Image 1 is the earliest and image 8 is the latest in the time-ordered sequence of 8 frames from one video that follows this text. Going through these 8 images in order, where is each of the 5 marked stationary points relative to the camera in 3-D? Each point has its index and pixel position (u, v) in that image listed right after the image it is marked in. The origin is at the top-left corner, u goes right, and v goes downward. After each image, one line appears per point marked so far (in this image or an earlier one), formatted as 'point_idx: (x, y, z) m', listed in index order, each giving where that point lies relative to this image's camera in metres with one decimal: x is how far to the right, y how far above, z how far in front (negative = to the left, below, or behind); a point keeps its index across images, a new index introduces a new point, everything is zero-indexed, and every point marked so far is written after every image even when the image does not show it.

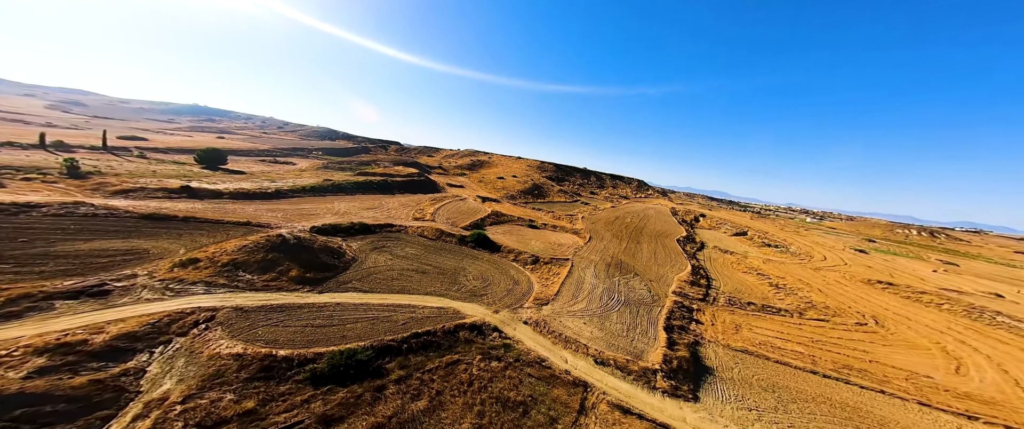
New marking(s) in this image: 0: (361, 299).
0: (-9.4, -5.2, +17.1) m
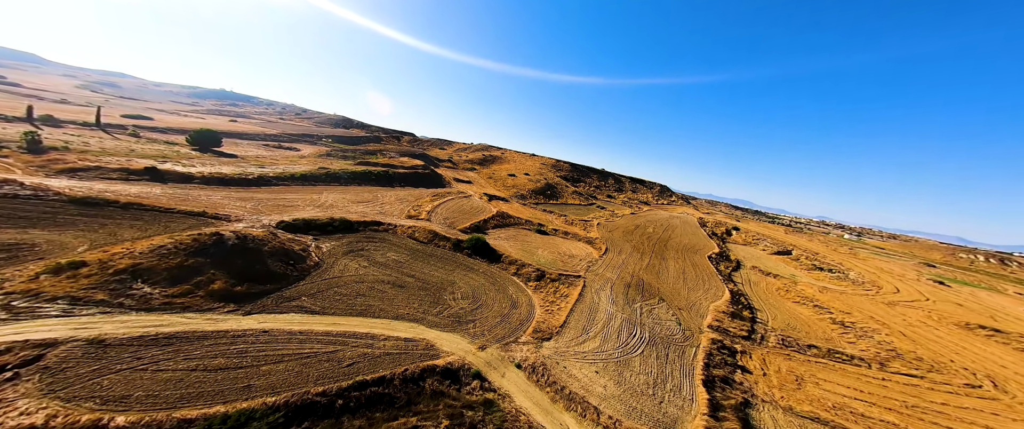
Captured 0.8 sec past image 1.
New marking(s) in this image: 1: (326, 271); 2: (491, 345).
0: (-10.0, -5.2, +13.1) m
1: (-12.2, -3.6, +18.0) m
2: (-1.2, -7.7, +16.3) m
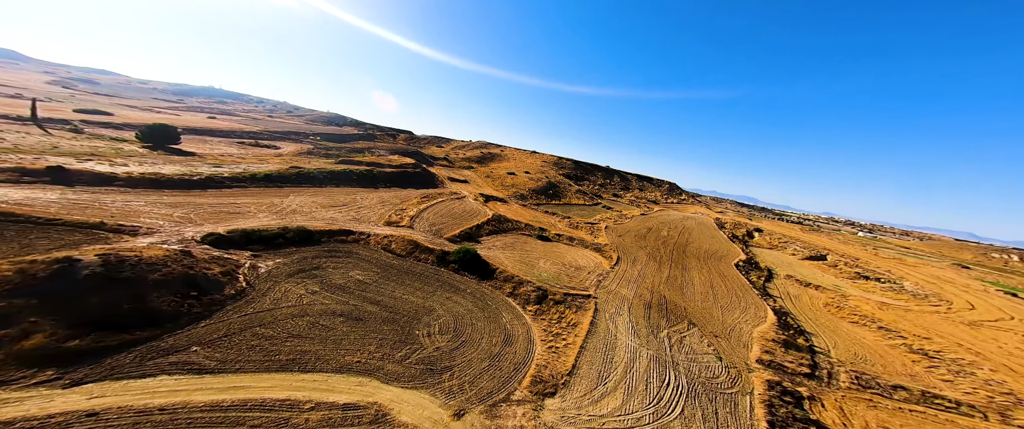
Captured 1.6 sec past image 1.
0: (-10.5, -5.8, +8.5) m
1: (-12.7, -4.2, +13.4) m
2: (-1.7, -8.2, +11.7) m
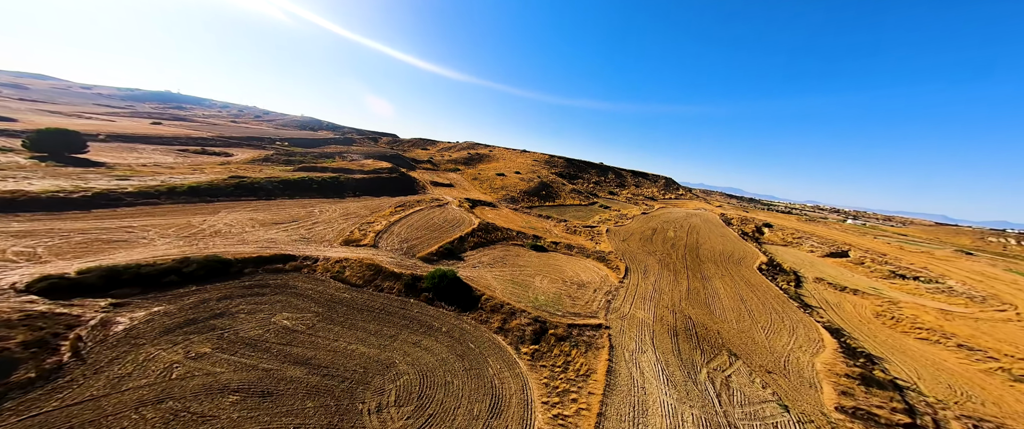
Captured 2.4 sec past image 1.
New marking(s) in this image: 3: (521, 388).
0: (-10.8, -6.9, +3.4) m
1: (-13.2, -5.3, +8.2) m
2: (-2.0, -8.9, +6.8) m
3: (+0.4, -7.9, +12.8) m
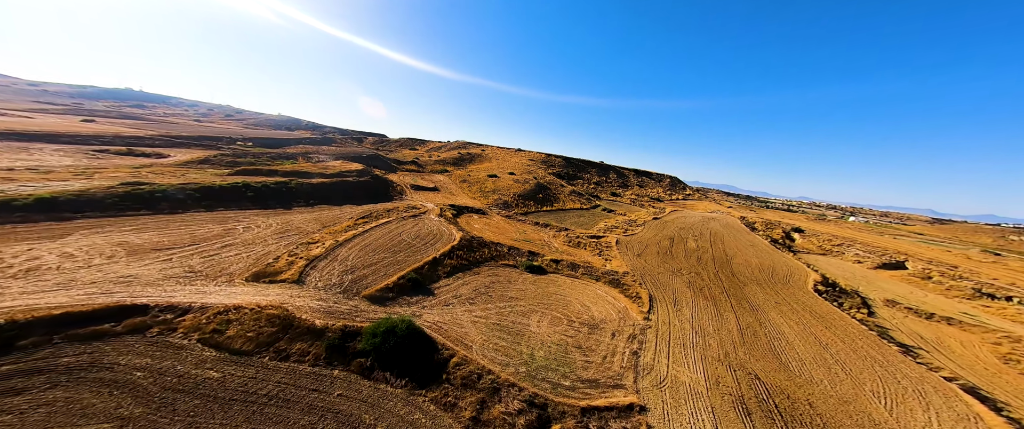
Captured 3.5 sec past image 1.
0: (-11.4, -7.9, -3.1) m
1: (-13.8, -6.4, +1.8) m
2: (-2.6, -9.9, +0.4) m
3: (-0.3, -8.8, +6.5) m
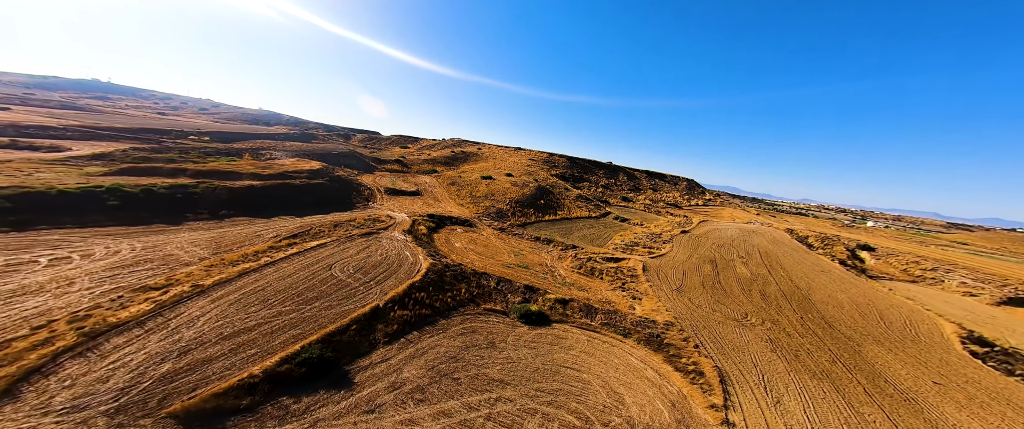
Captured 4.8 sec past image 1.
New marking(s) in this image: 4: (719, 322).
0: (-12.4, -9.0, -10.8) m
1: (-14.8, -7.5, -6.0) m
2: (-3.6, -11.0, -7.4) m
3: (-1.2, -10.0, -1.3) m
4: (+12.7, -6.3, +17.1) m
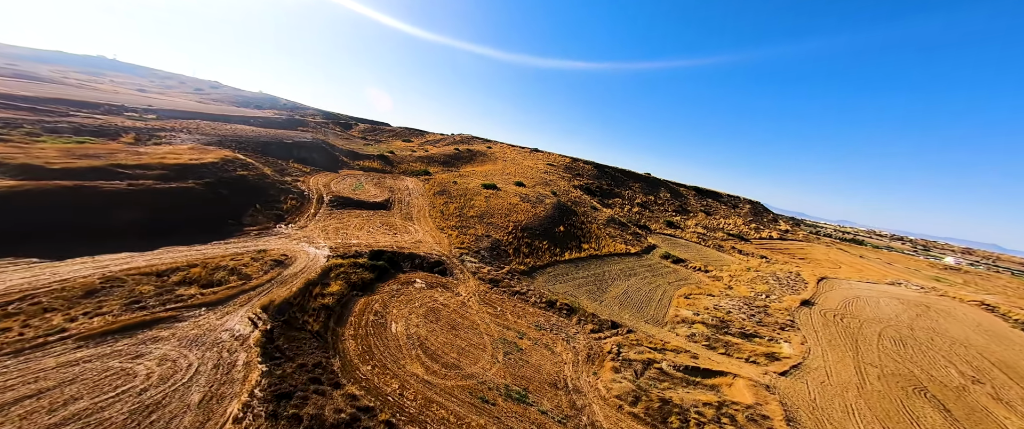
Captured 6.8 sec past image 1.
0: (-15.6, -10.5, -22.4) m
1: (-17.6, -8.9, -17.4) m
2: (-6.8, -13.2, -19.6) m
3: (-3.9, -12.4, -13.7) m
4: (+11.4, -9.8, +3.9) m
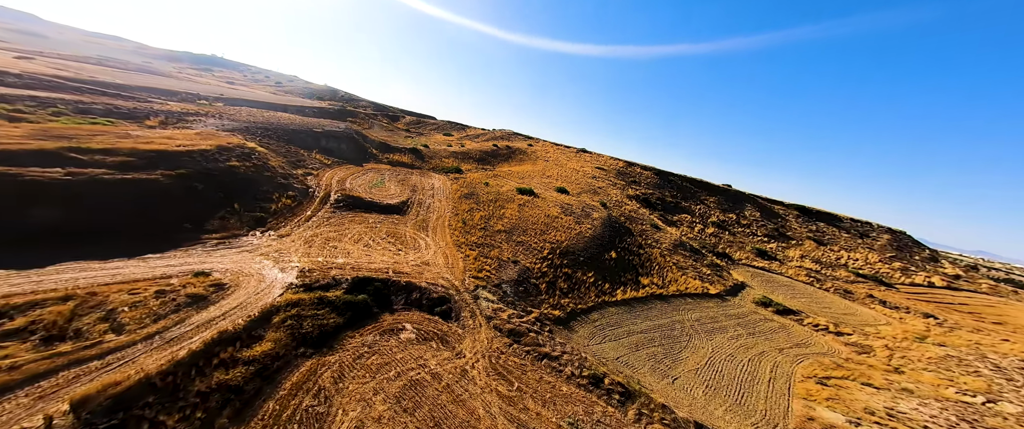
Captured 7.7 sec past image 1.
0: (-21.3, -10.7, -24.9) m
1: (-22.3, -8.9, -19.6) m
2: (-12.3, -14.0, -23.6) m
3: (-8.5, -13.4, -18.2) m
4: (+9.7, -12.0, -3.5) m
